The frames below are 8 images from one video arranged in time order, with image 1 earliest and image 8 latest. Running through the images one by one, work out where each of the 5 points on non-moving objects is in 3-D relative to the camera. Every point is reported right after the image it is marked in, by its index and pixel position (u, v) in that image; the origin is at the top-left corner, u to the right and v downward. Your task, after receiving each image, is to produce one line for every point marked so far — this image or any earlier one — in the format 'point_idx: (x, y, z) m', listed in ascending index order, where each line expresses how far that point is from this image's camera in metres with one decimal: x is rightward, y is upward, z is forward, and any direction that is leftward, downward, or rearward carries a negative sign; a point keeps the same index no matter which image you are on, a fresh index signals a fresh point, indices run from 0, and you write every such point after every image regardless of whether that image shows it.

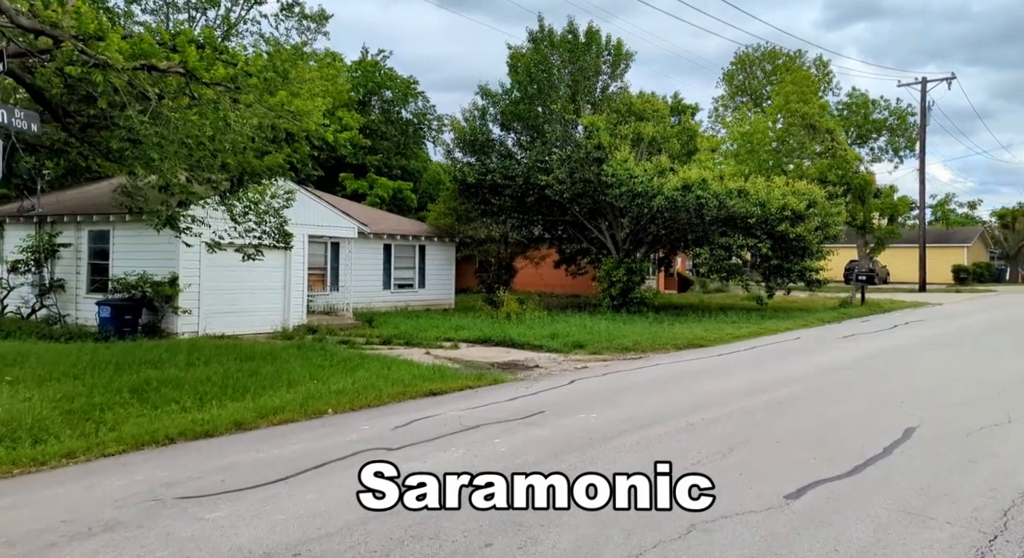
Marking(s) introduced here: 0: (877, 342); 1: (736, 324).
0: (+7.2, -1.2, +14.0) m
1: (+5.2, -1.0, +16.8) m
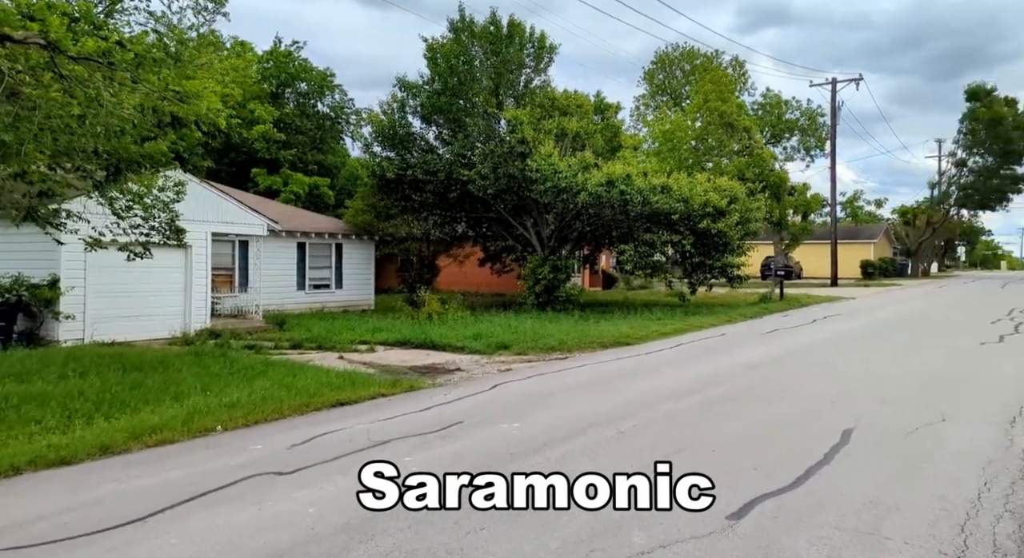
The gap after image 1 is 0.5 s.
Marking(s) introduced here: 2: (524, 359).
0: (+5.7, -1.1, +14.0) m
1: (+3.4, -1.0, +16.7) m
2: (+0.2, -1.3, +12.0) m
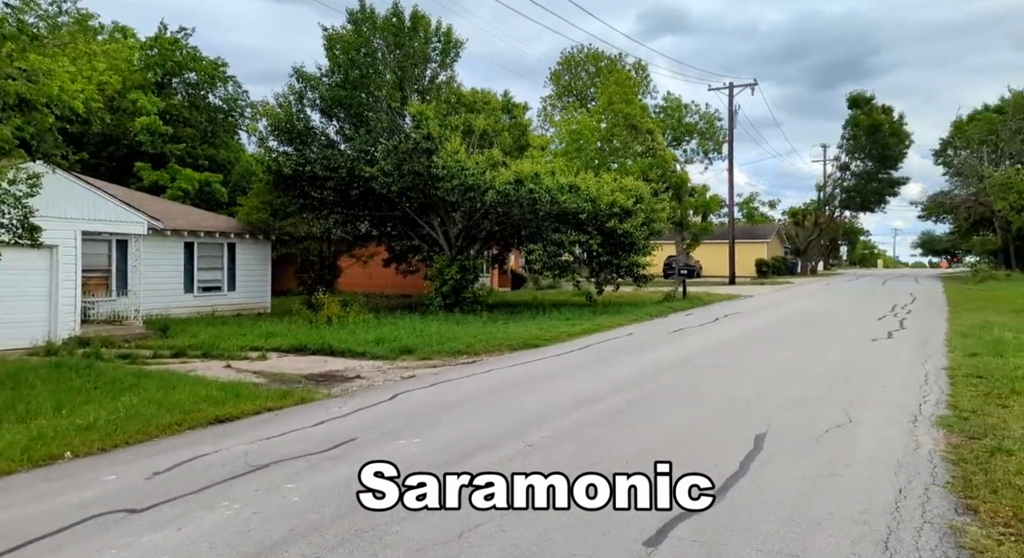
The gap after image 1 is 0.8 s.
0: (+3.9, -1.1, +14.2) m
1: (+1.3, -1.0, +16.5) m
2: (-1.3, -1.3, +11.5) m
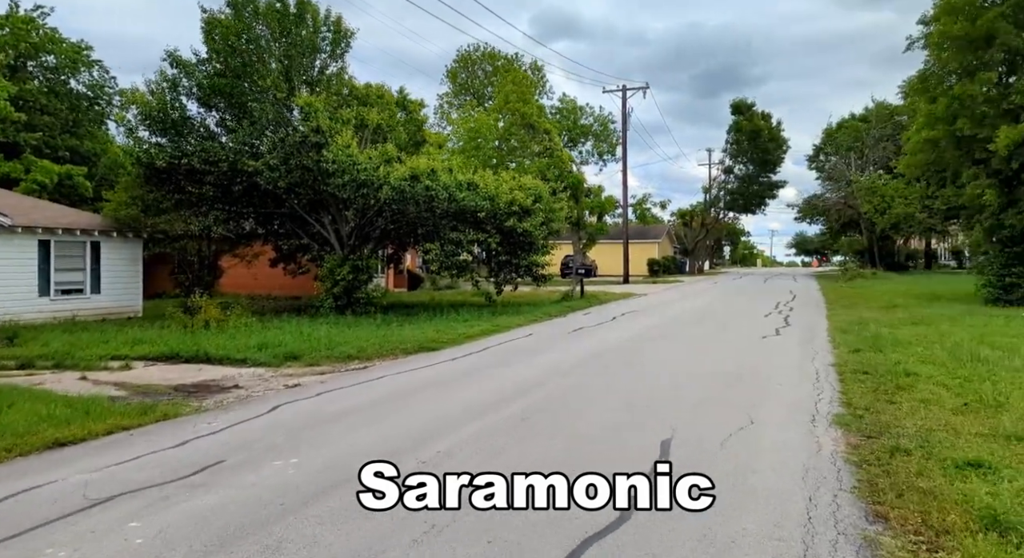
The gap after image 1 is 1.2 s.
0: (+1.9, -1.1, +14.1) m
1: (-1.0, -1.0, +16.1) m
2: (-2.9, -1.3, +10.7) m
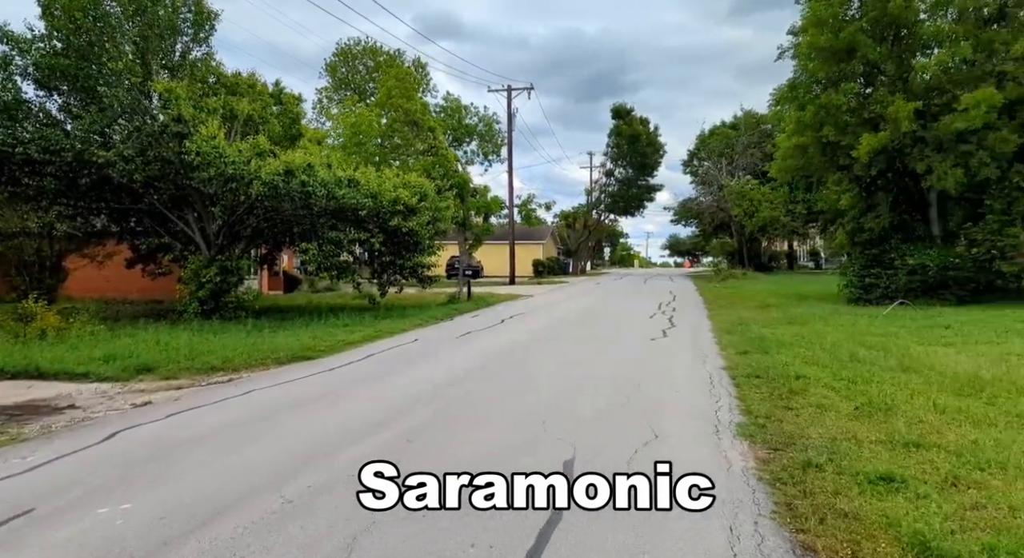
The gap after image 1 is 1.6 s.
0: (-0.3, -1.1, +13.6) m
1: (-3.4, -1.0, +15.1) m
2: (-4.5, -1.4, +9.5) m
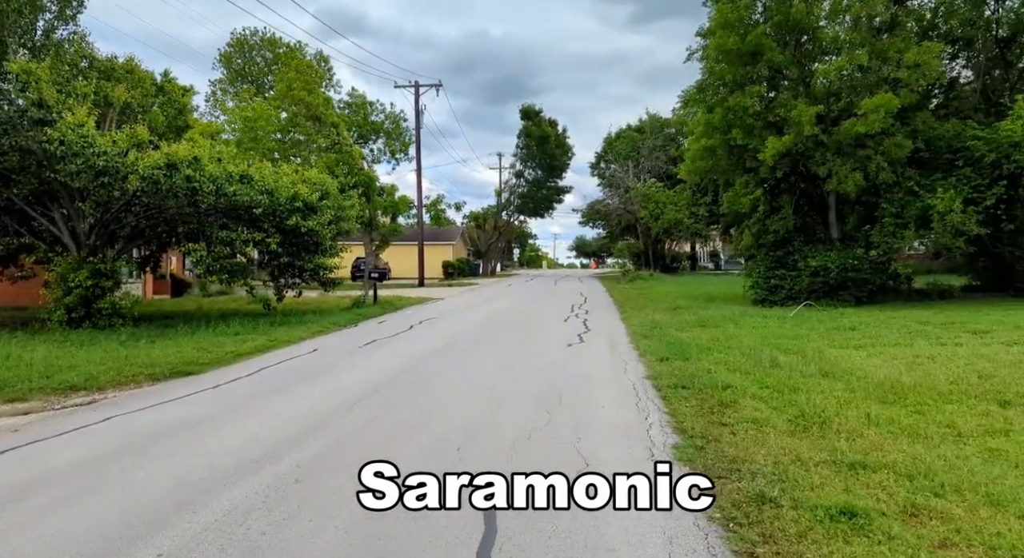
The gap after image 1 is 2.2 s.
0: (-1.9, -1.2, +12.7) m
1: (-5.2, -1.1, +13.8) m
2: (-5.5, -1.5, +8.1) m
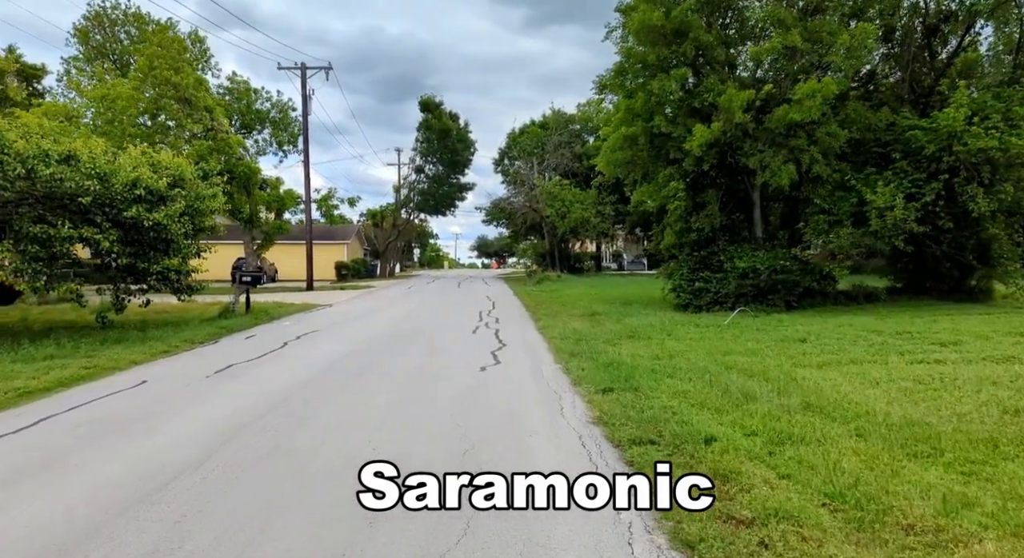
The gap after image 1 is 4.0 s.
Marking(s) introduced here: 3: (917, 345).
0: (-3.3, -1.3, +9.9) m
1: (-6.7, -1.2, +10.5) m
2: (-6.3, -1.6, +4.9) m
3: (+5.9, -1.0, +10.5) m
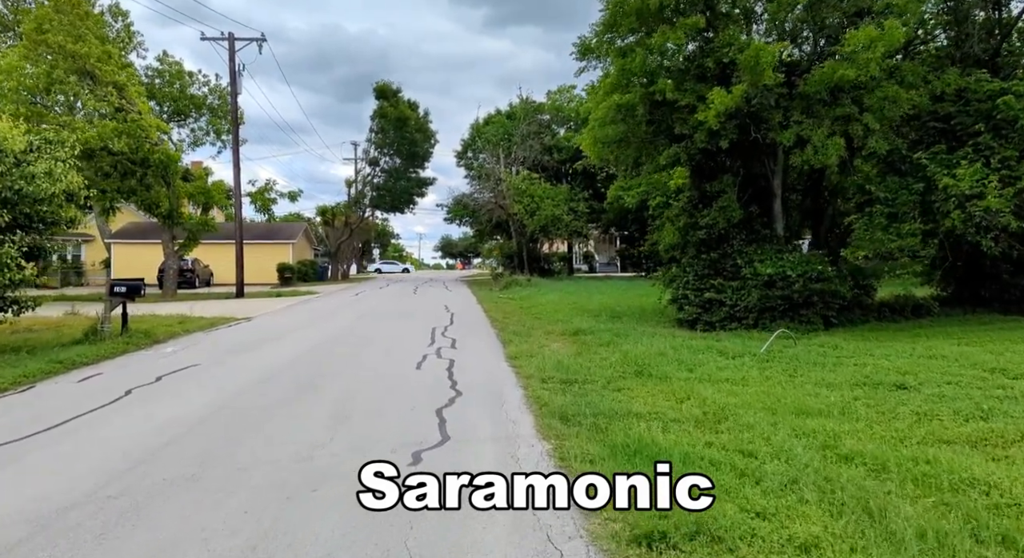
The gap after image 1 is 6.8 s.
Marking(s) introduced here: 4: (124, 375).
0: (-3.7, -1.5, +5.7) m
1: (-7.1, -1.4, +6.2) m
2: (-6.4, -1.8, +0.5) m
3: (+5.5, -1.1, +6.7) m
4: (-5.1, -1.3, +8.6) m
